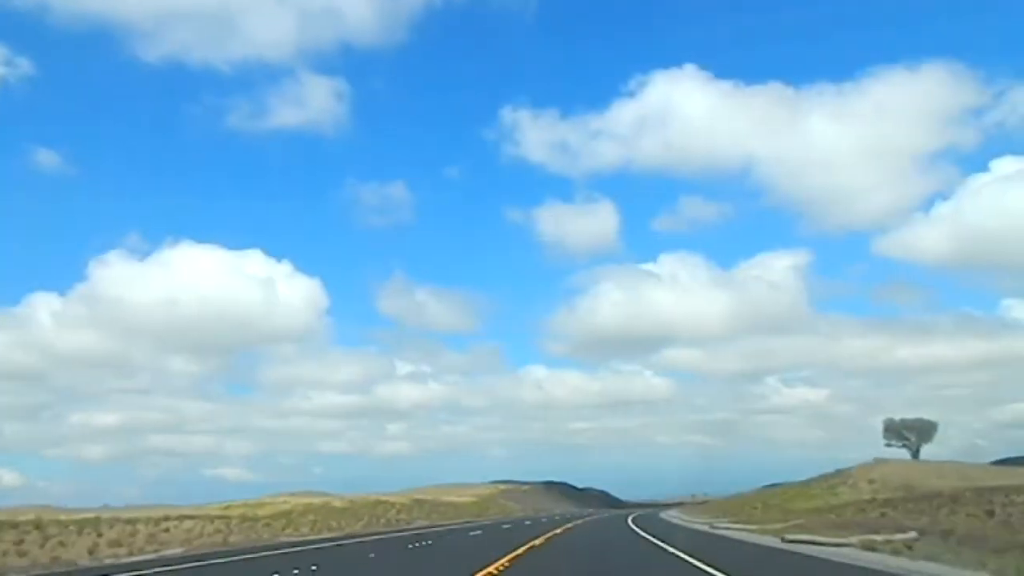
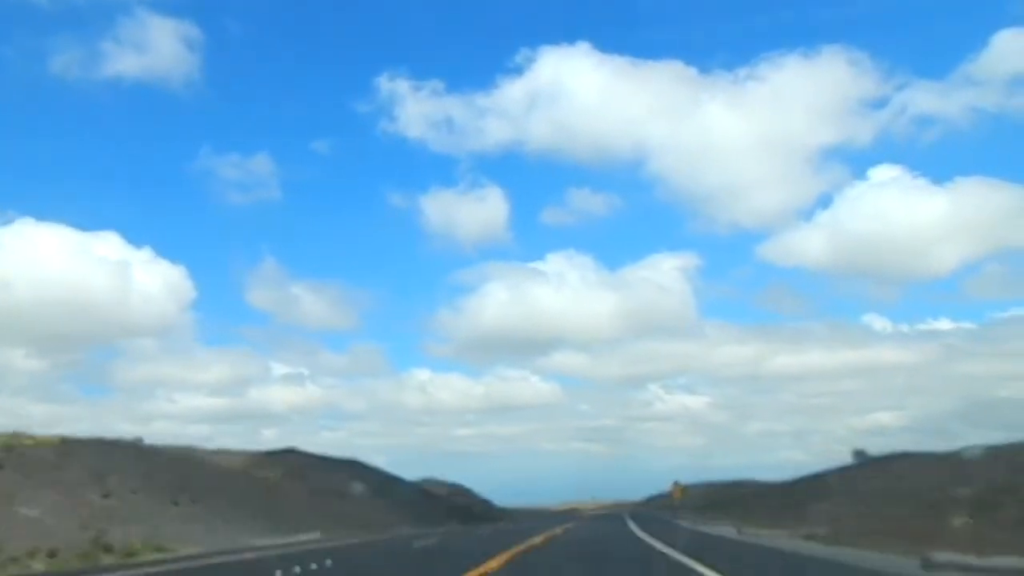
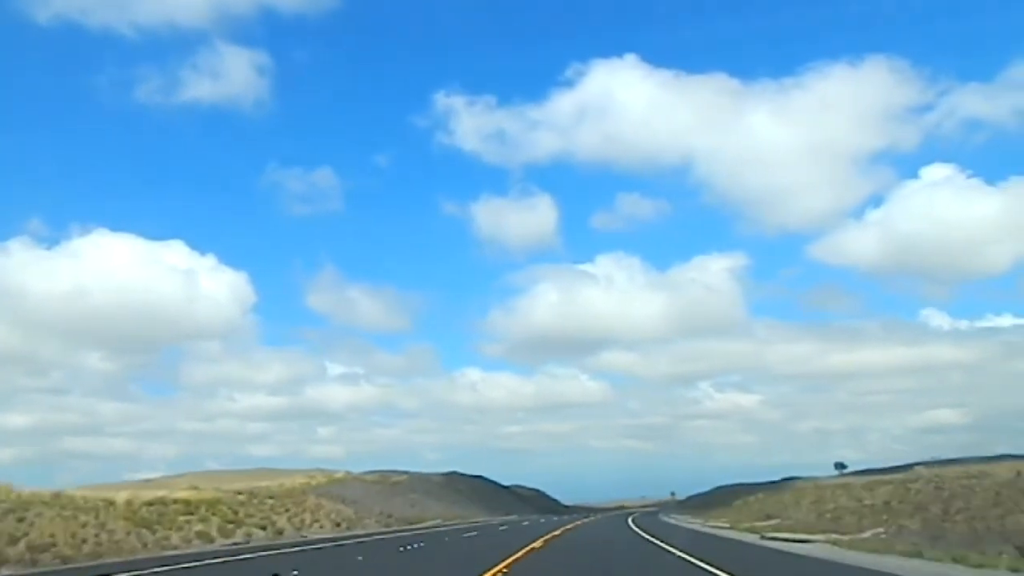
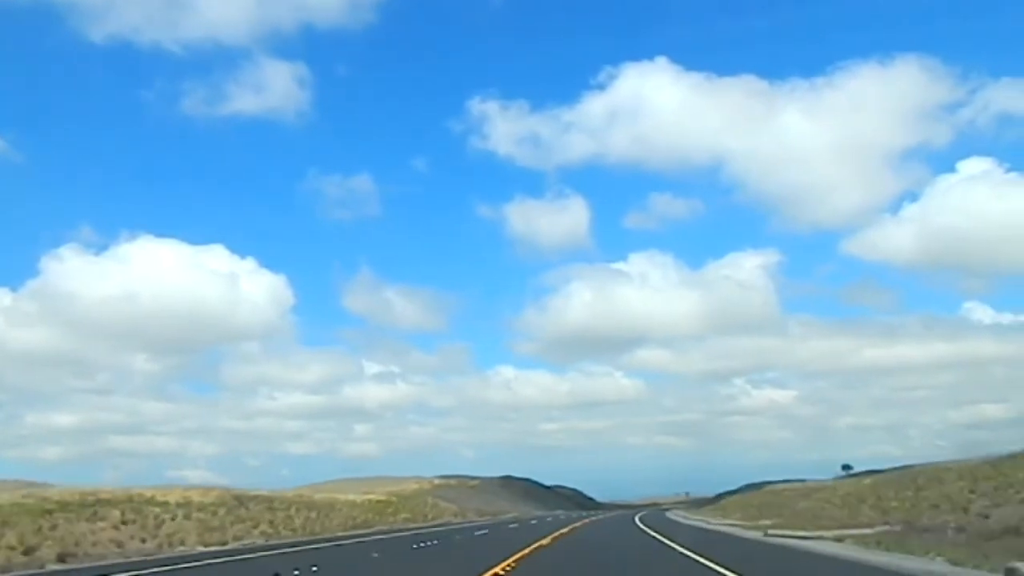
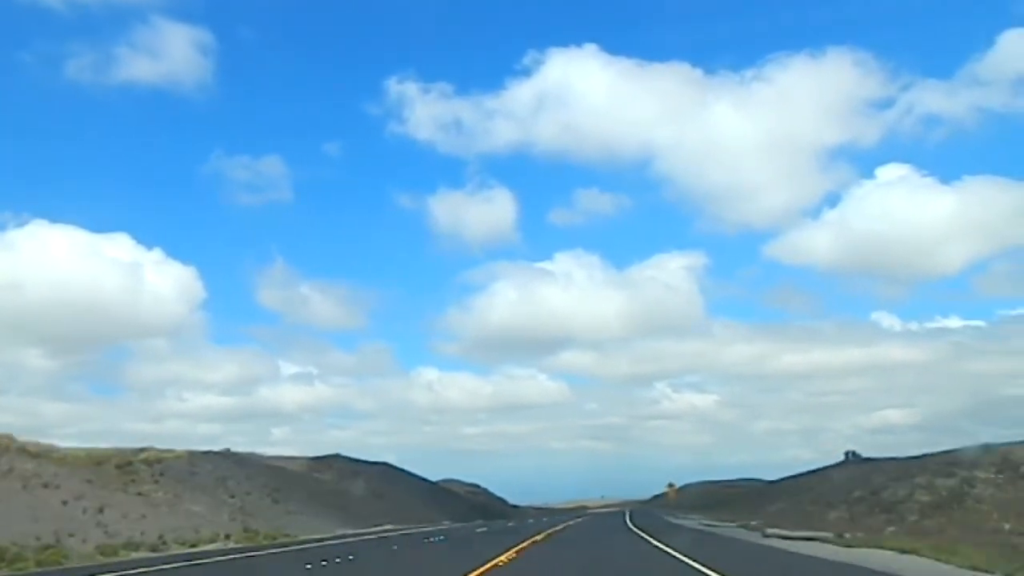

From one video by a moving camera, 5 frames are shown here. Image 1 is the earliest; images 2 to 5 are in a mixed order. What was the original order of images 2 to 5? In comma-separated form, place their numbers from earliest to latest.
4, 3, 5, 2
